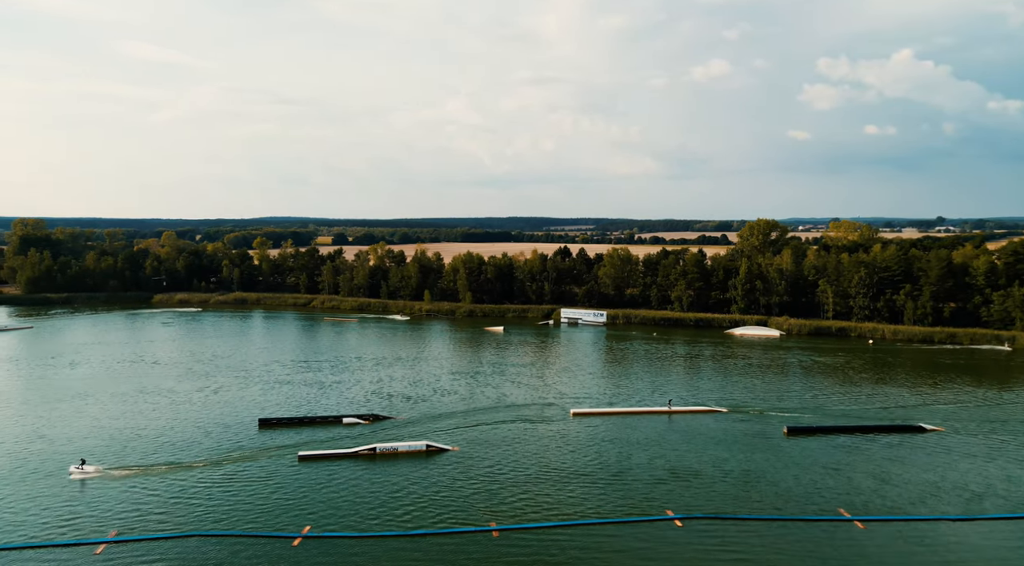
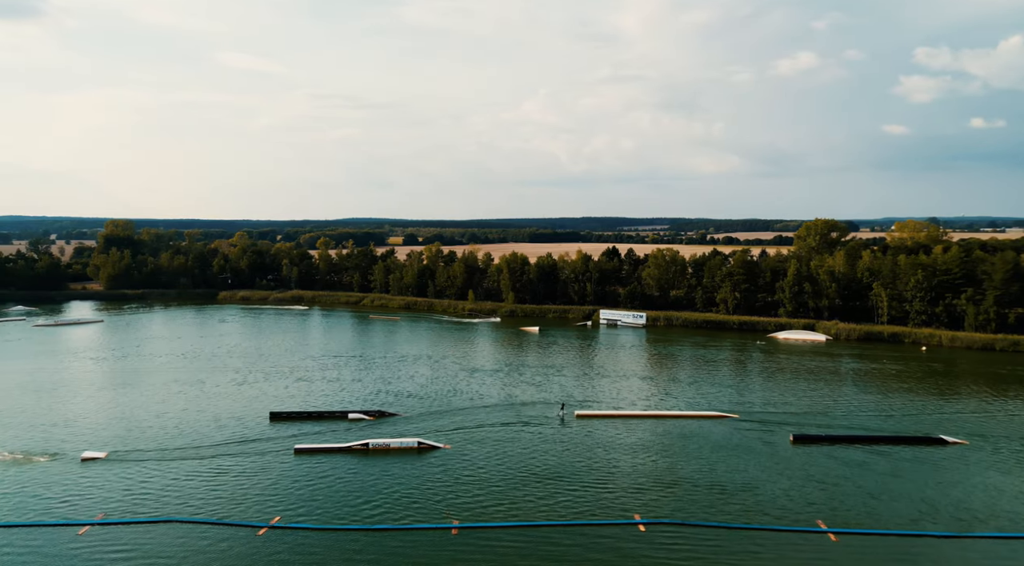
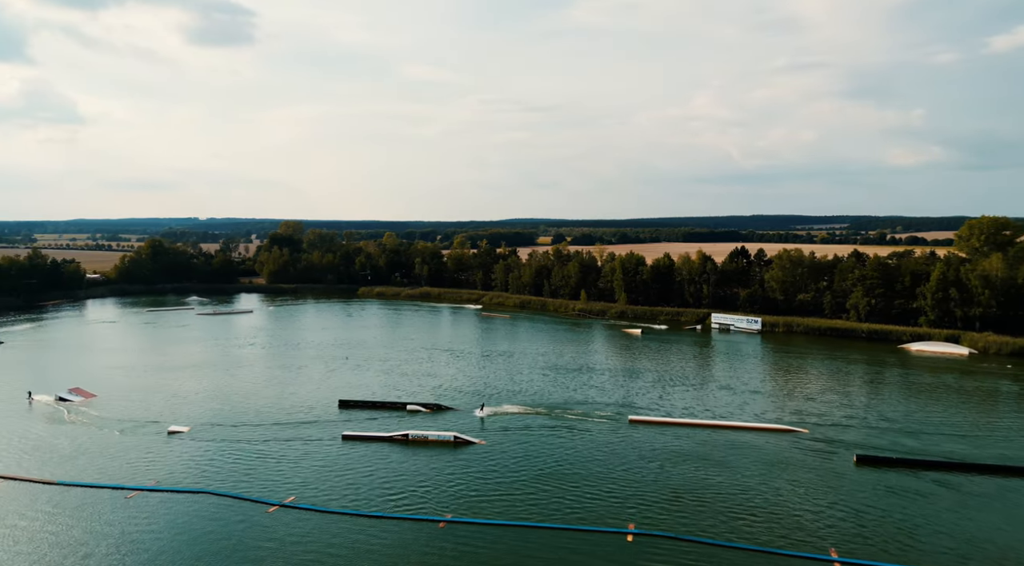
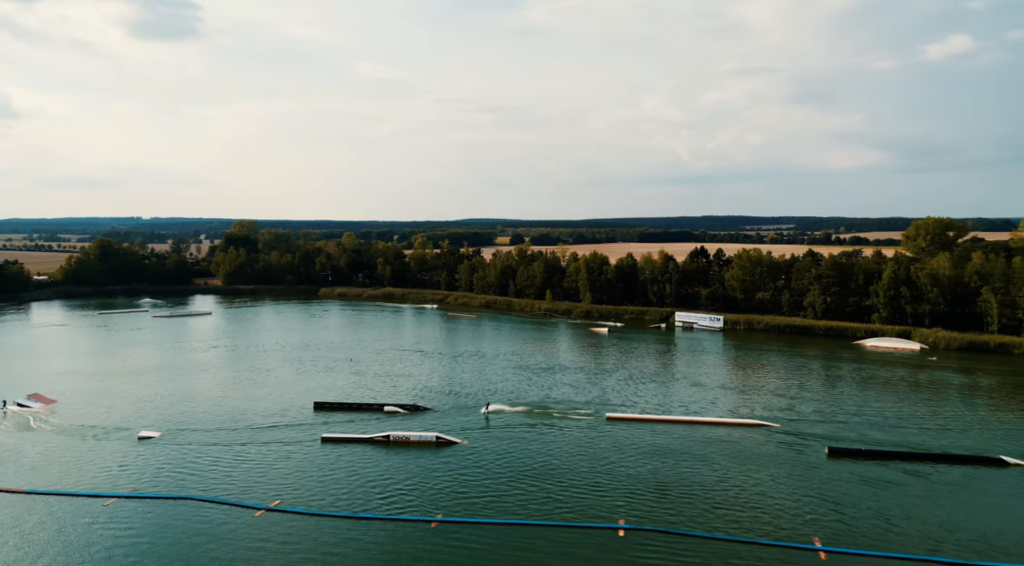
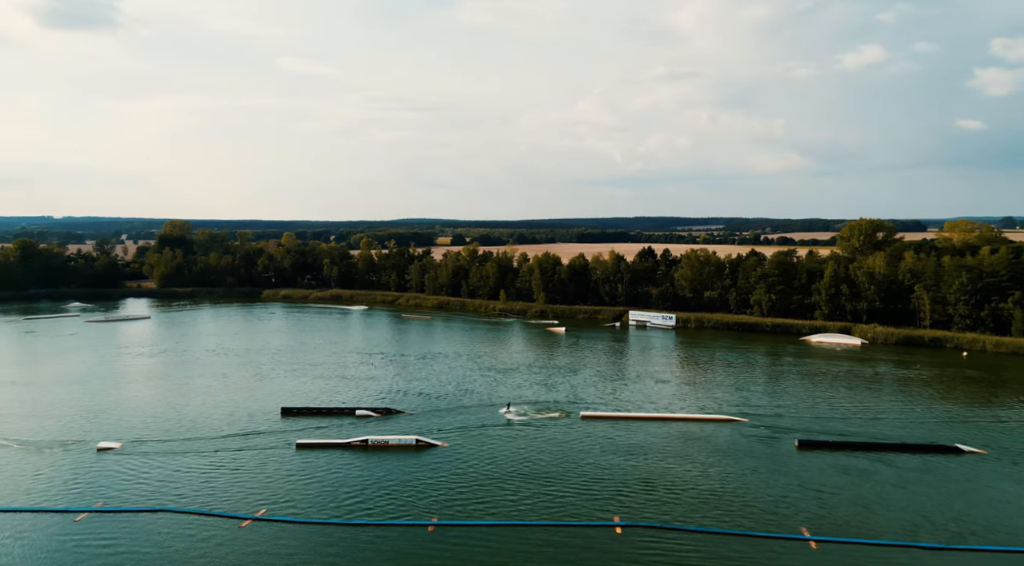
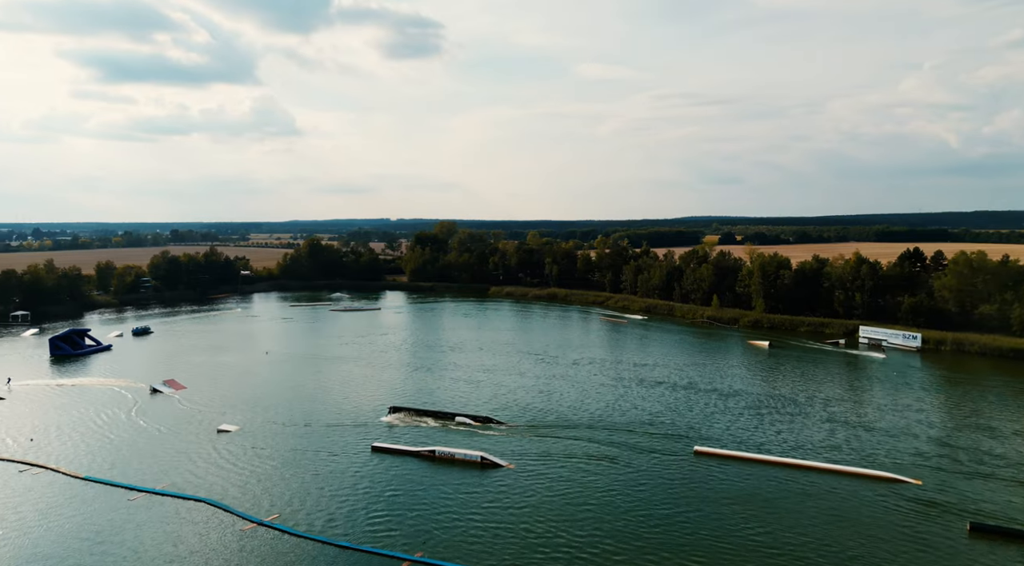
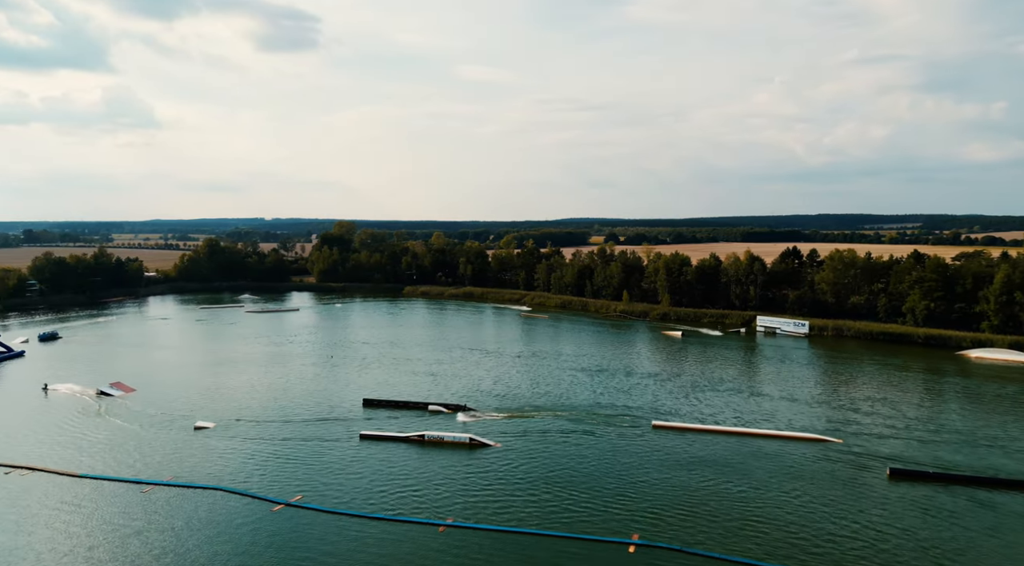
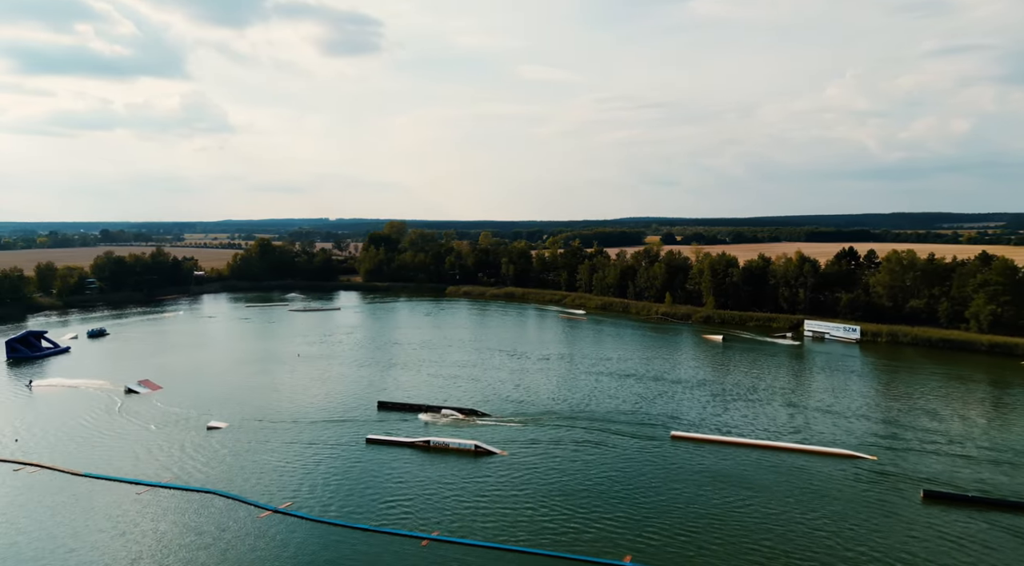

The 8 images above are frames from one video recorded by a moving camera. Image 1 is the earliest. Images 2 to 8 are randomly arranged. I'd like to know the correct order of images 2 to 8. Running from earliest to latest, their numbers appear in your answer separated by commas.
2, 5, 4, 3, 7, 8, 6
